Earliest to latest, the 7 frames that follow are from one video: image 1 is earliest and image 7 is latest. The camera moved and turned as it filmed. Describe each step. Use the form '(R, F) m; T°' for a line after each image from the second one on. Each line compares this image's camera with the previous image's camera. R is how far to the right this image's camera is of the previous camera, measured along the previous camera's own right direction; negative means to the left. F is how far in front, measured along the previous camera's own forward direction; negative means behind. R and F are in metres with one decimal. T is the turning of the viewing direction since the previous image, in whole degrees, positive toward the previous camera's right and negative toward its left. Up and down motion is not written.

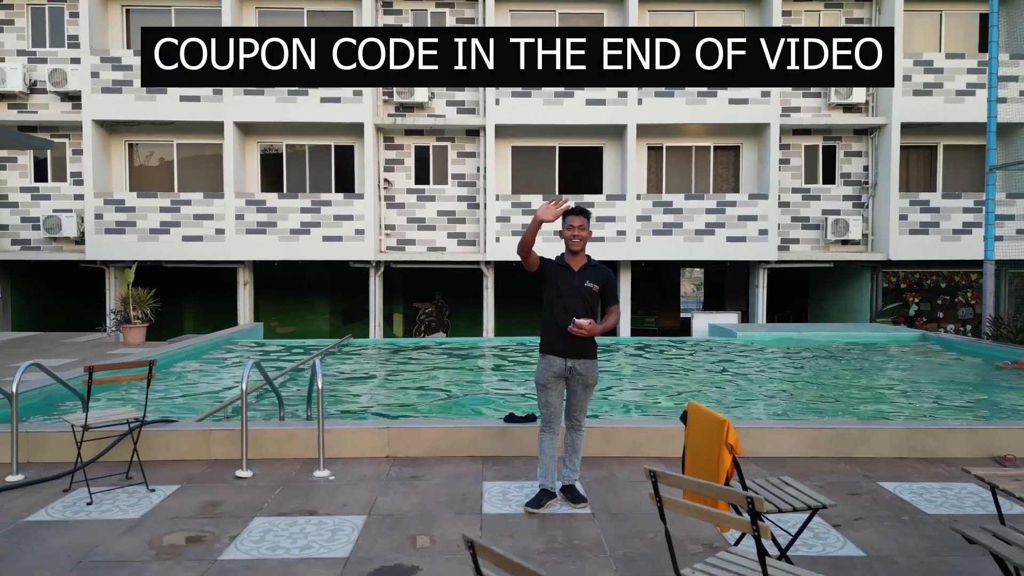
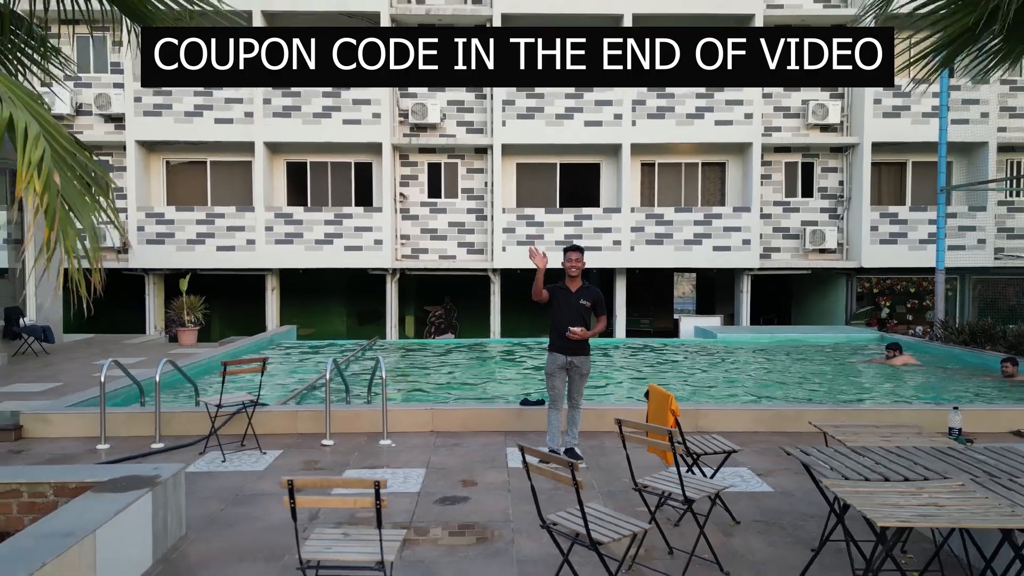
(-0.1, -1.5) m; 0°
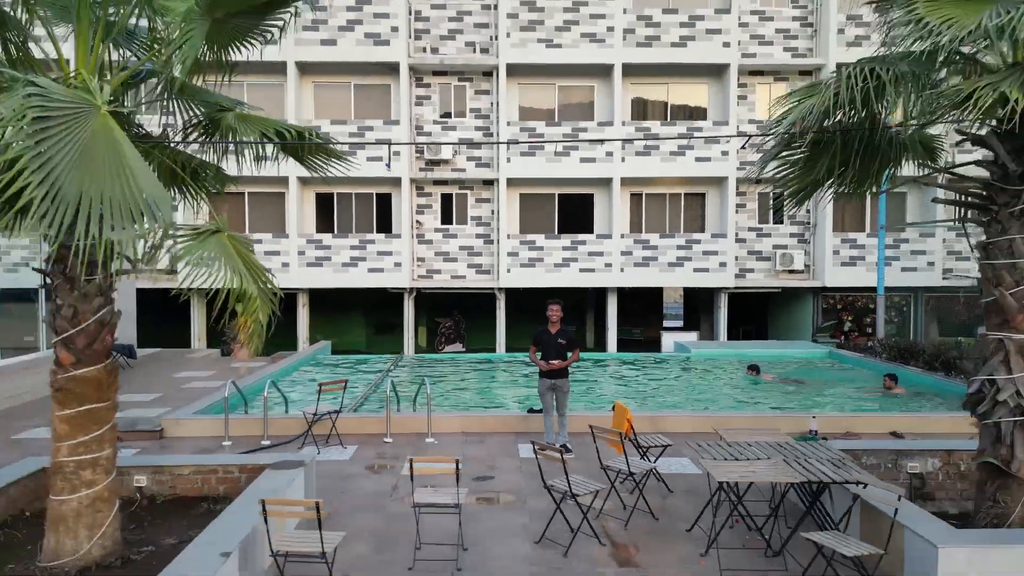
(-0.1, -2.2) m; 0°
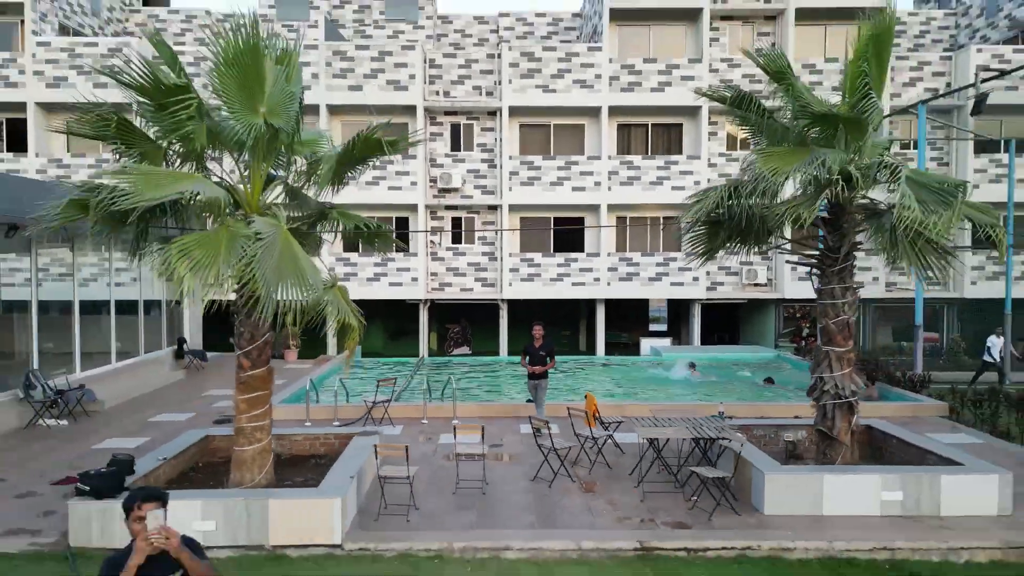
(0.0, -3.0) m; 0°
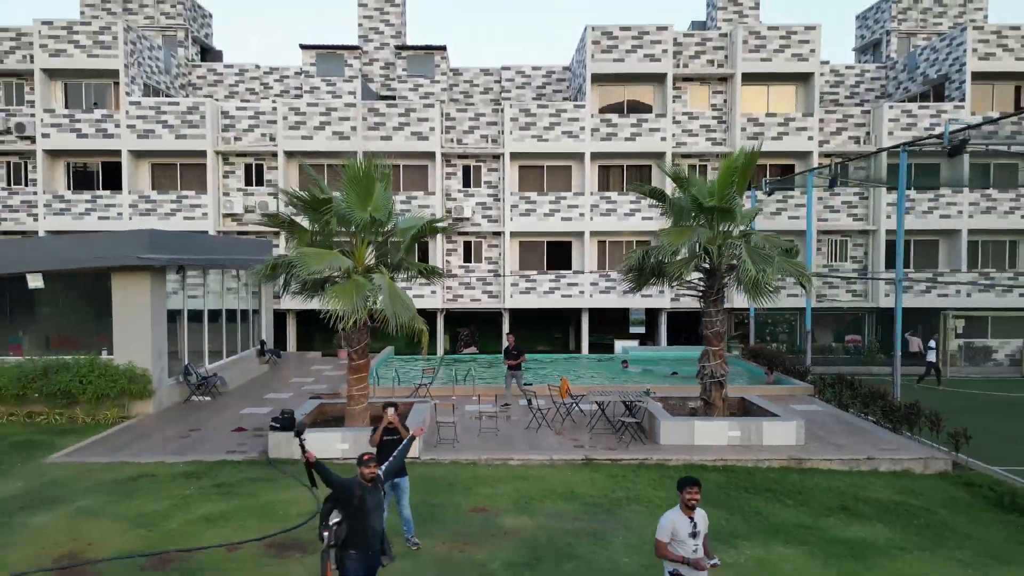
(0.0, -5.2) m; 0°
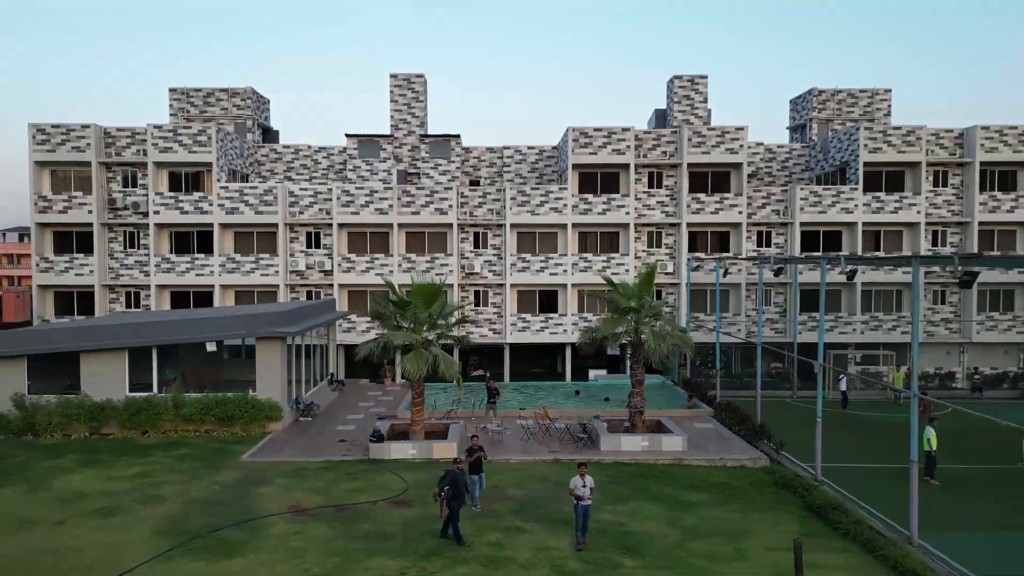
(0.0, -8.4) m; 0°
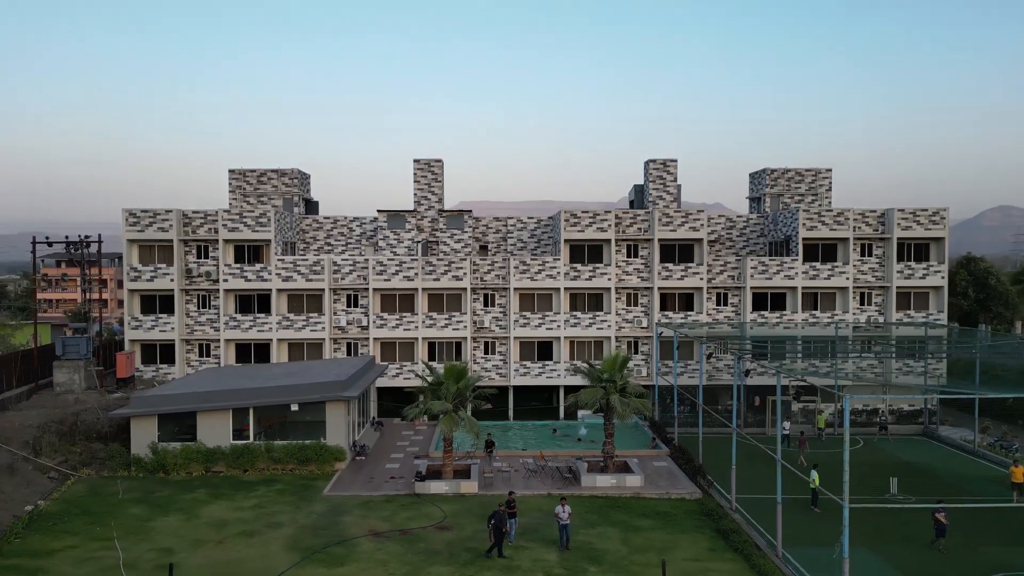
(-0.2, -8.0) m; 0°
